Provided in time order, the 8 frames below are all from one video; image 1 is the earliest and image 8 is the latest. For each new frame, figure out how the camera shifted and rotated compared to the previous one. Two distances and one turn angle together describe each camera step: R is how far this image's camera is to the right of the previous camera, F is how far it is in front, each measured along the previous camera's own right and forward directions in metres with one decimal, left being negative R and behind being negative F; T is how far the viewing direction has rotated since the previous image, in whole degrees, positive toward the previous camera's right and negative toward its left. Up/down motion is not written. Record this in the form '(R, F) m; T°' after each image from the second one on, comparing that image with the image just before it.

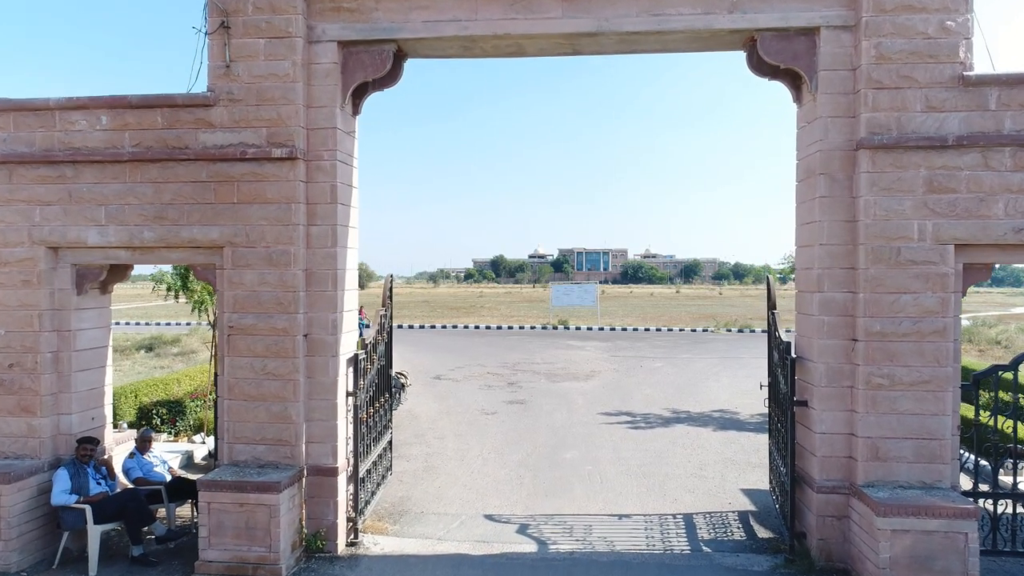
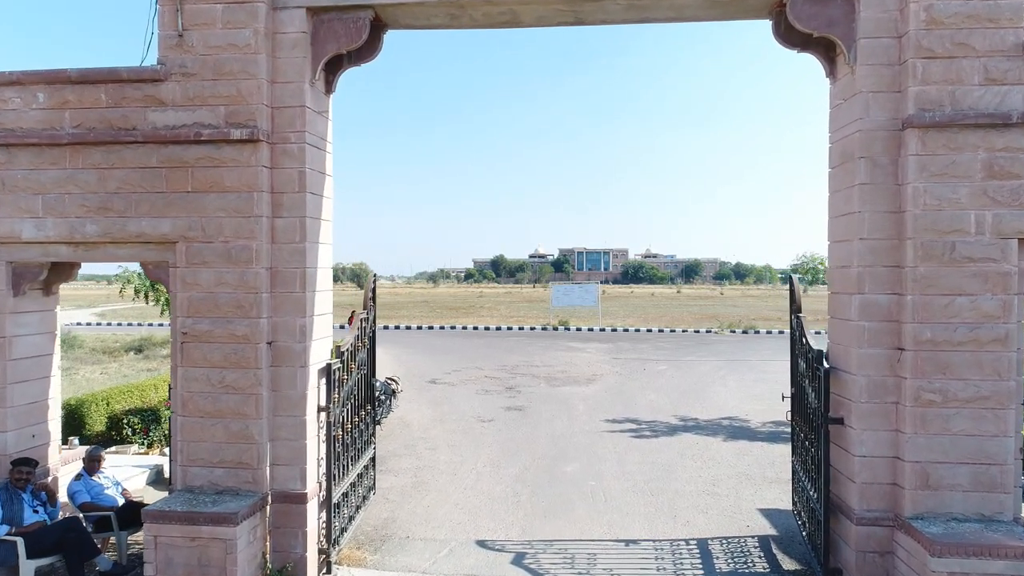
(0.0, +0.6) m; 0°
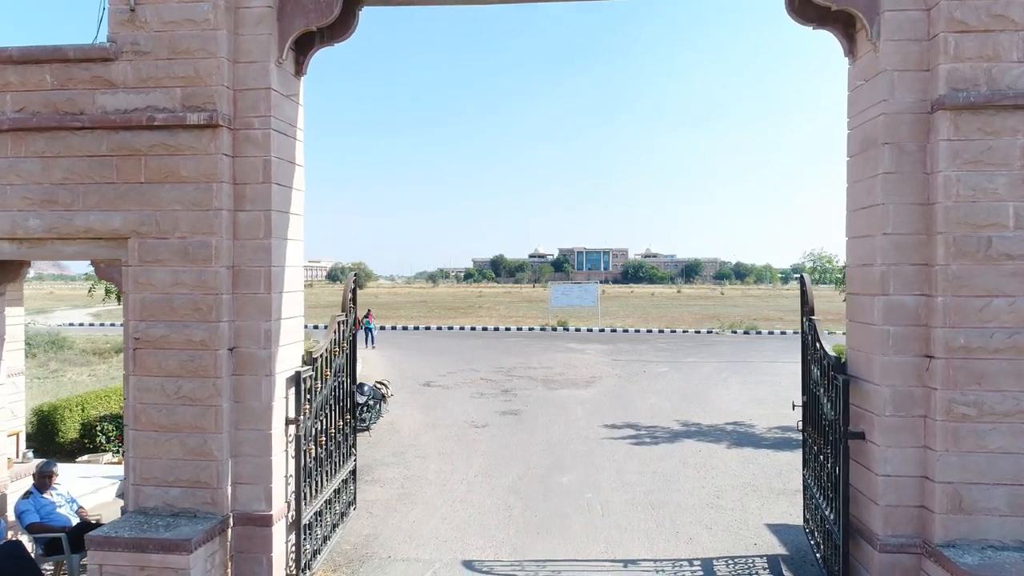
(+0.1, +0.4) m; 0°
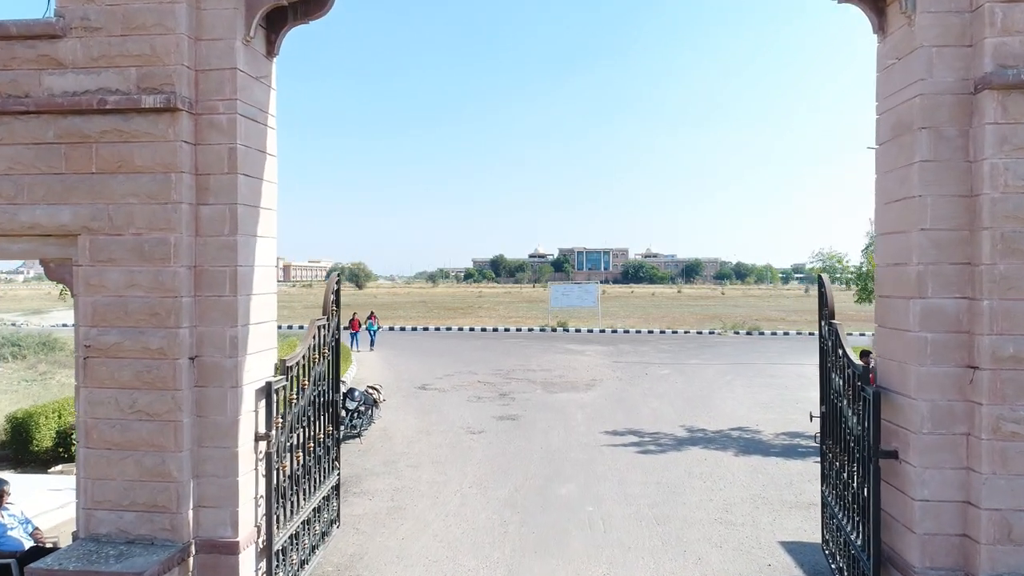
(0.0, +0.4) m; 0°
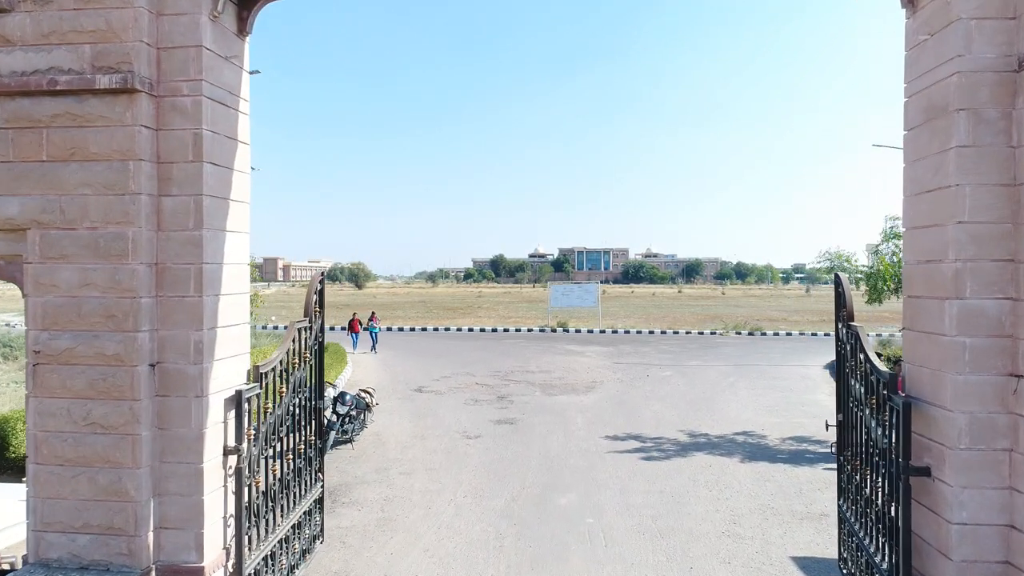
(0.0, +0.3) m; 0°
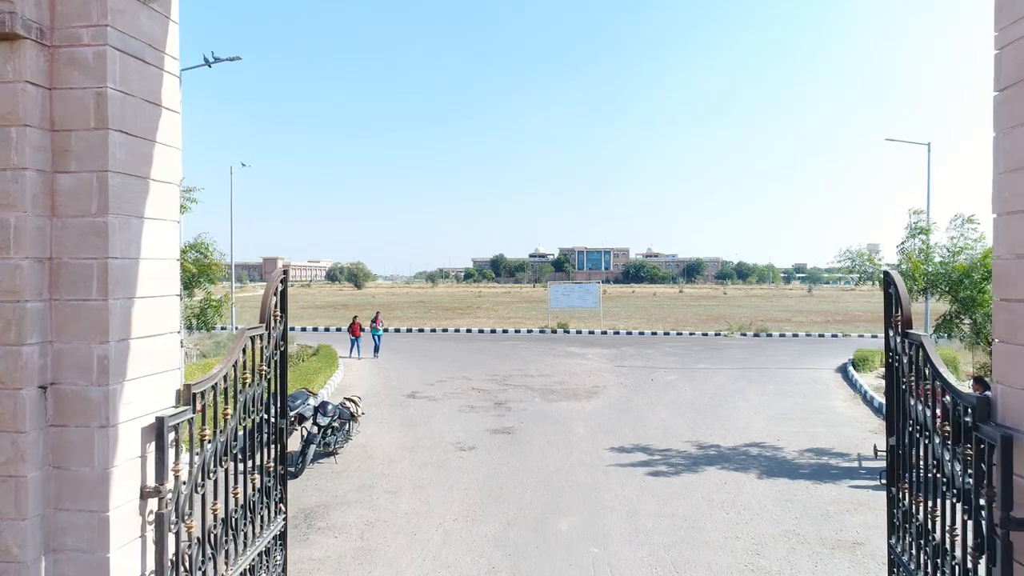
(0.0, +0.6) m; 0°
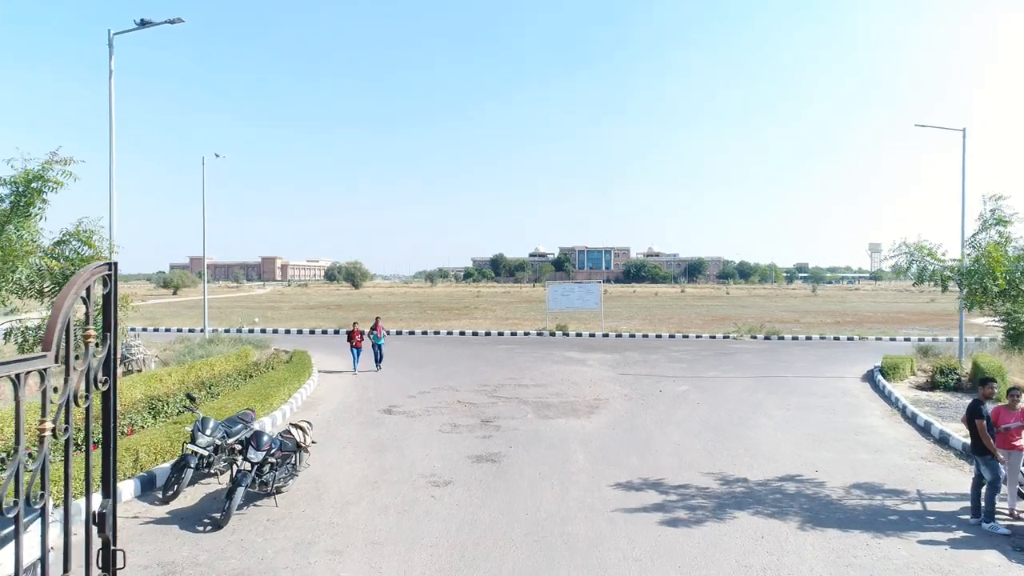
(+0.2, +1.4) m; 0°
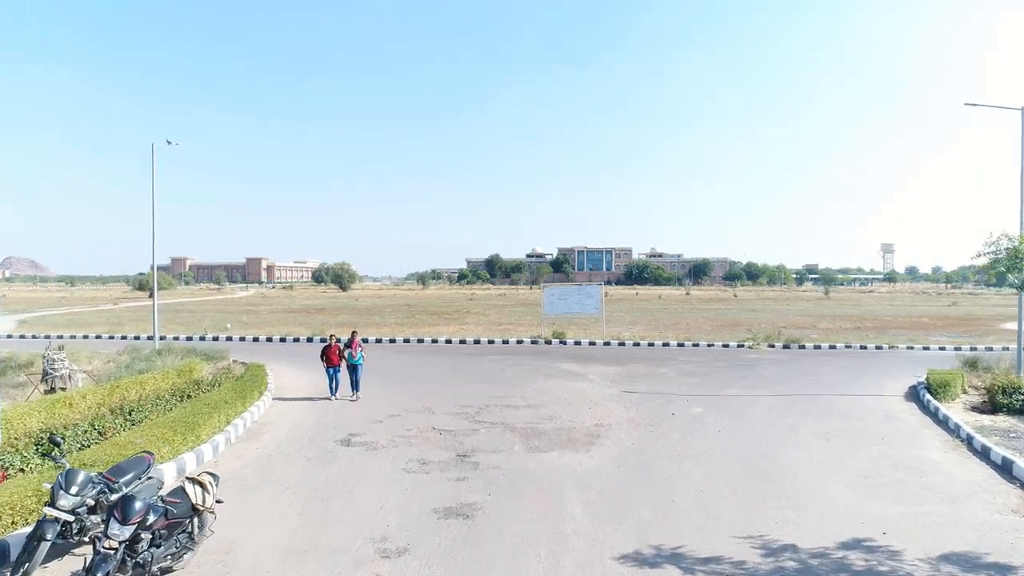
(+0.2, +1.8) m; 0°
